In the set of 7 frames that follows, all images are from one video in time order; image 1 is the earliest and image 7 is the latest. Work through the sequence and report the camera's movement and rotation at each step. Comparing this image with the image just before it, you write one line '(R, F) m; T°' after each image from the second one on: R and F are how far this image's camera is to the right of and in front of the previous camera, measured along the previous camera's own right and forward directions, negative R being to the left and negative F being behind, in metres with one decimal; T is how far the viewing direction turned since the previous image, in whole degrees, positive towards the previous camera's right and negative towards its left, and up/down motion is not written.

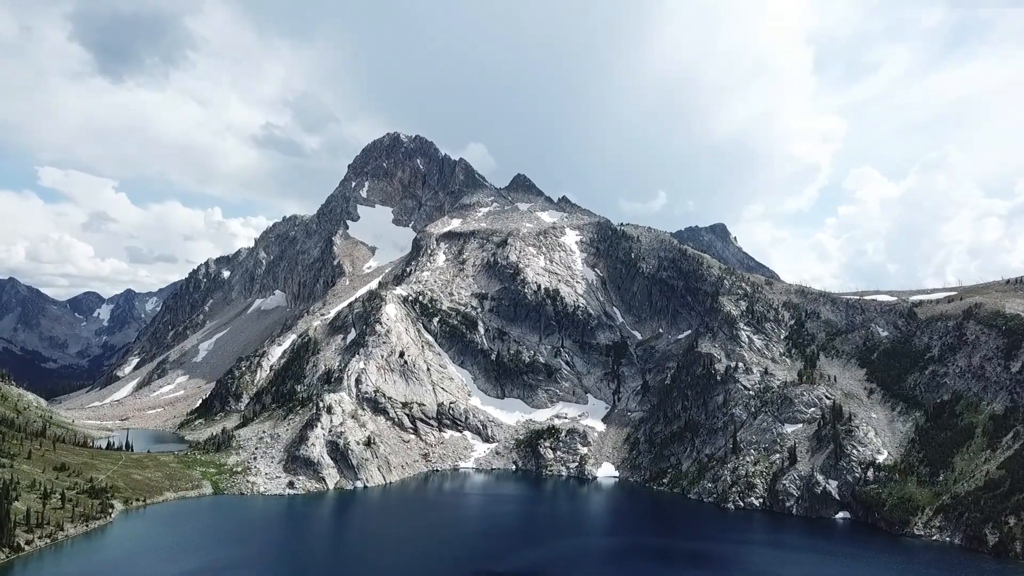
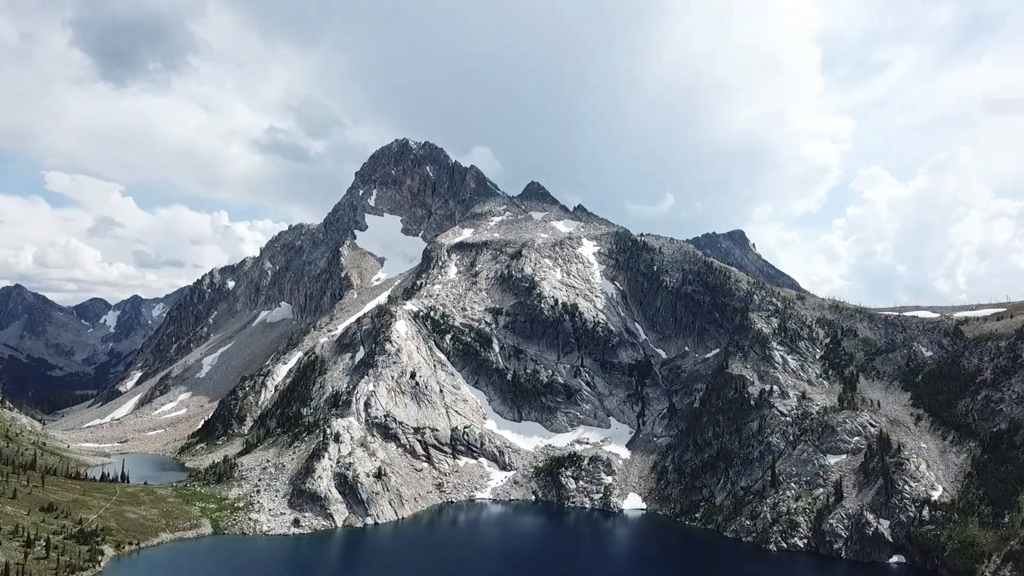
(-1.6, +7.0) m; 0°
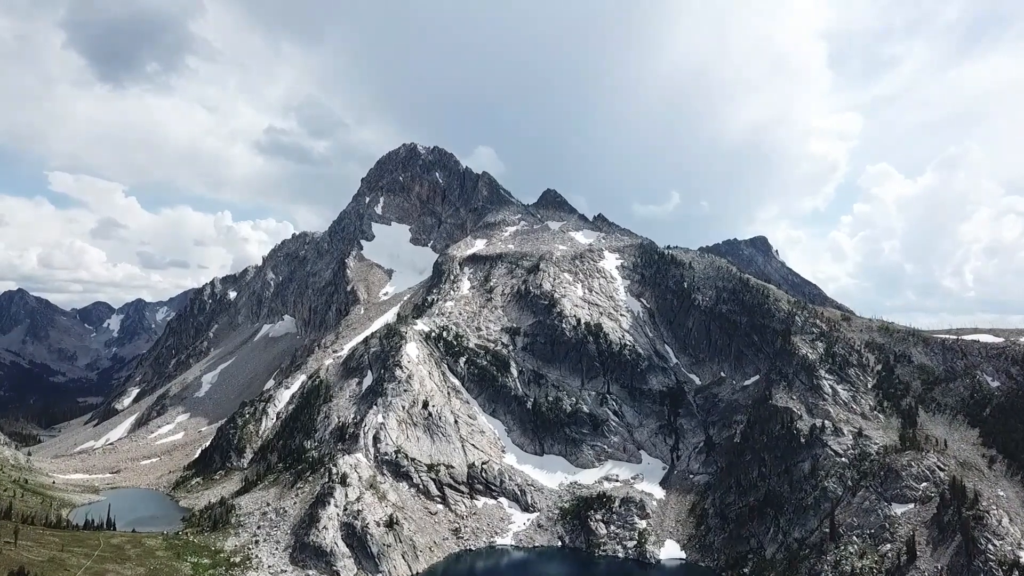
(-2.3, +10.0) m; 0°
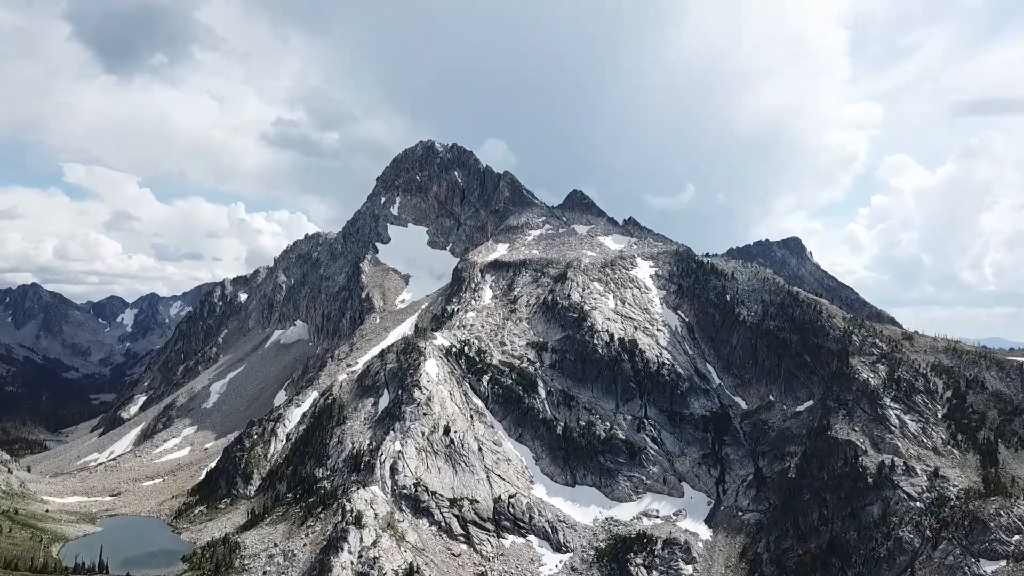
(-2.1, +9.7) m; -1°
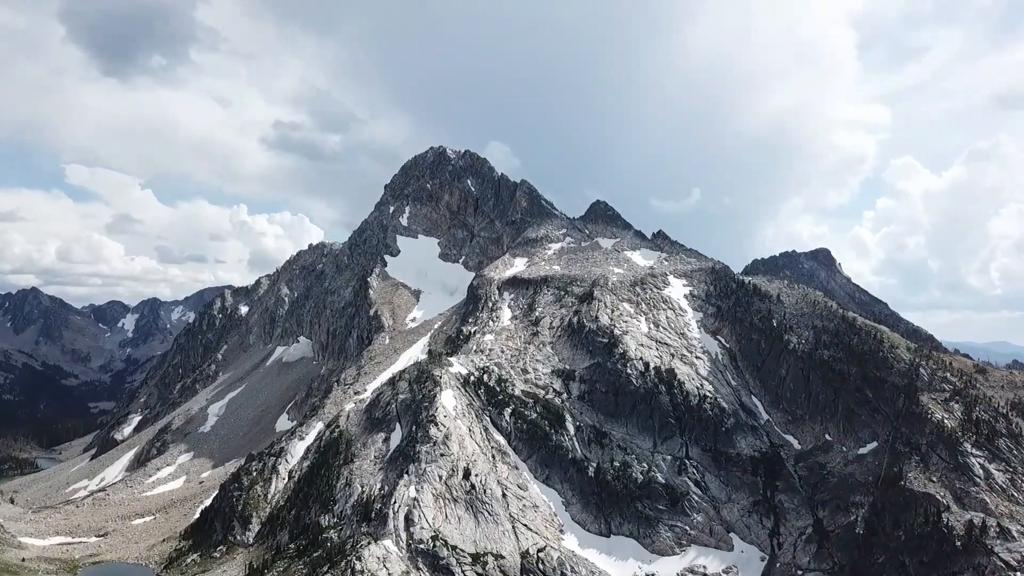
(-3.0, +10.8) m; 0°
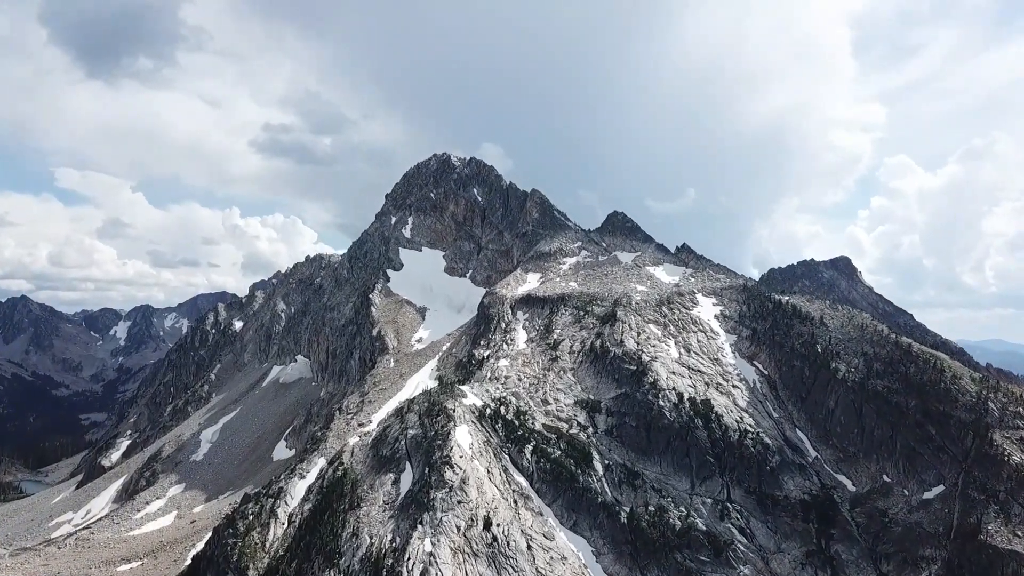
(-3.1, +9.5) m; 0°
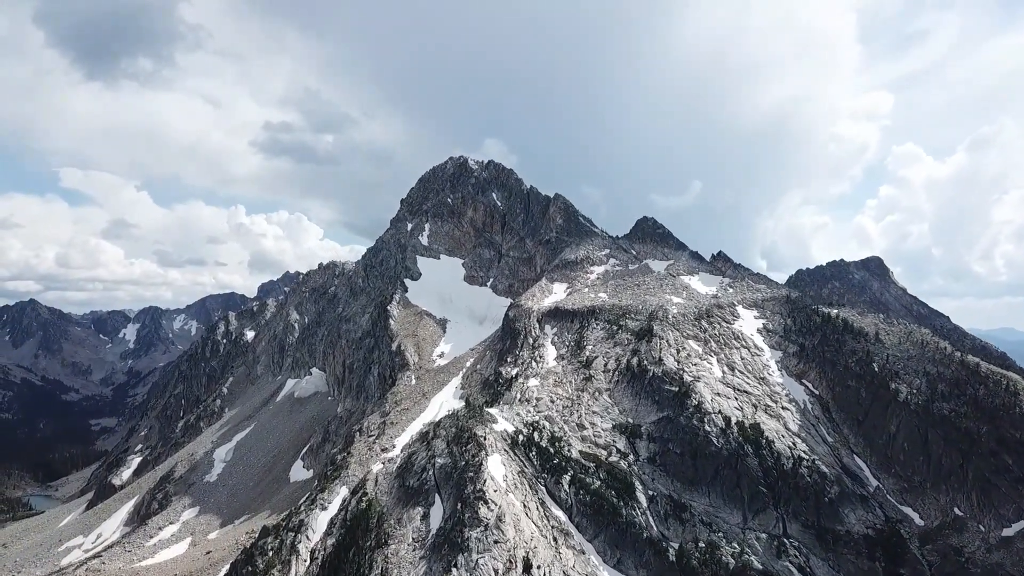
(-3.1, +6.5) m; 0°
